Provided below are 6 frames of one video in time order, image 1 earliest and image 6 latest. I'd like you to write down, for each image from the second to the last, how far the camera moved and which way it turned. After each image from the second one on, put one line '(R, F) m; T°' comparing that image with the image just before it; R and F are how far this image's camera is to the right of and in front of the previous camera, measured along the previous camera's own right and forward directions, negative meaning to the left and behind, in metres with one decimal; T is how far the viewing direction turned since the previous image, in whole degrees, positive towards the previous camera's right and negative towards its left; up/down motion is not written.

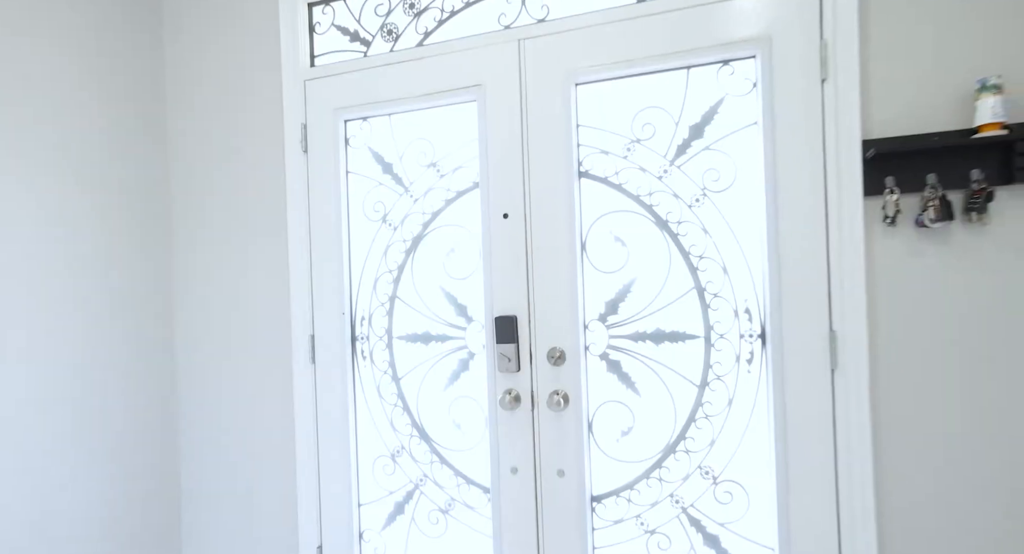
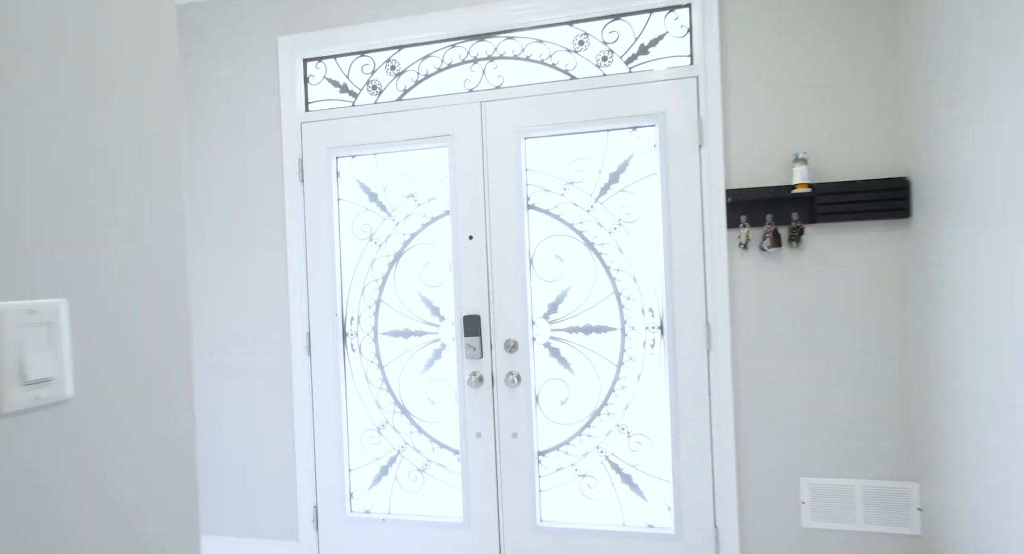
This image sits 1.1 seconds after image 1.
(-0.1, -0.5) m; +7°
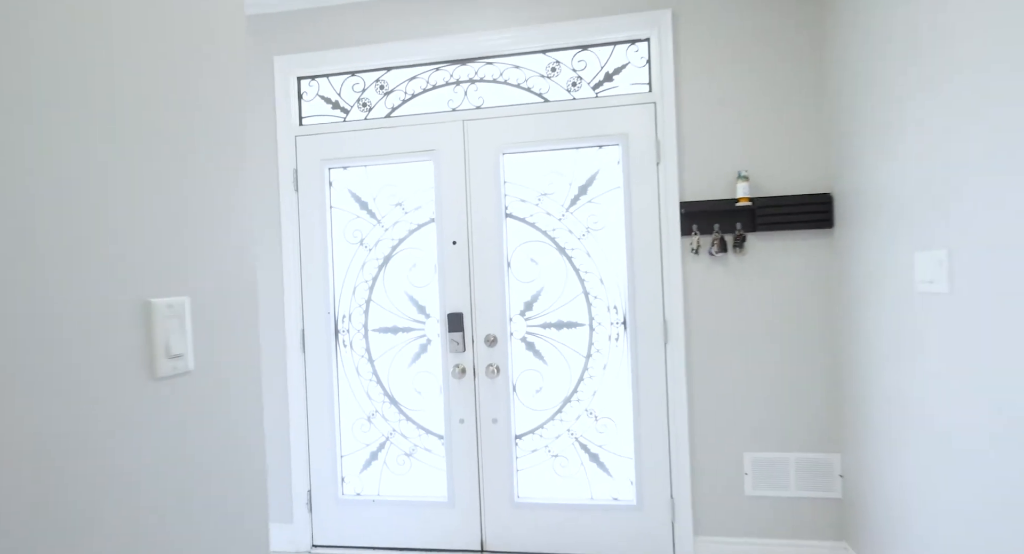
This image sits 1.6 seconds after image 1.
(-0.1, -0.2) m; +3°
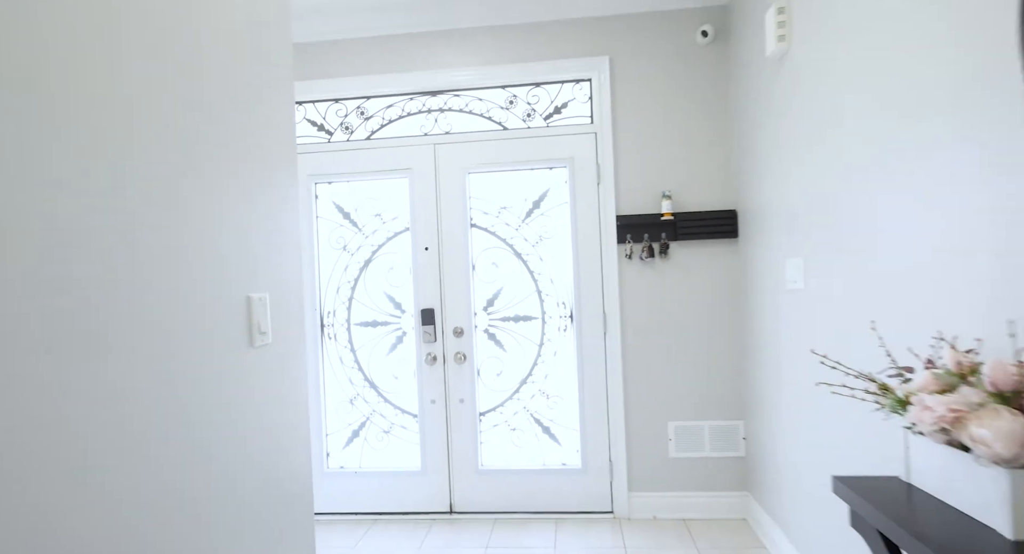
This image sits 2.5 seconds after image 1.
(0.0, -0.4) m; +5°
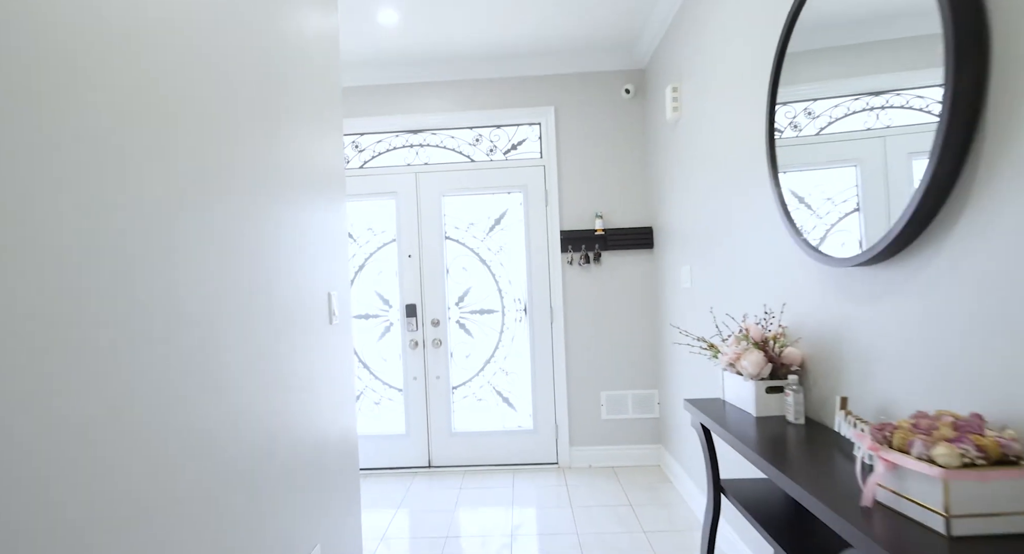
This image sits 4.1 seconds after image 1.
(-0.1, -0.7) m; +5°
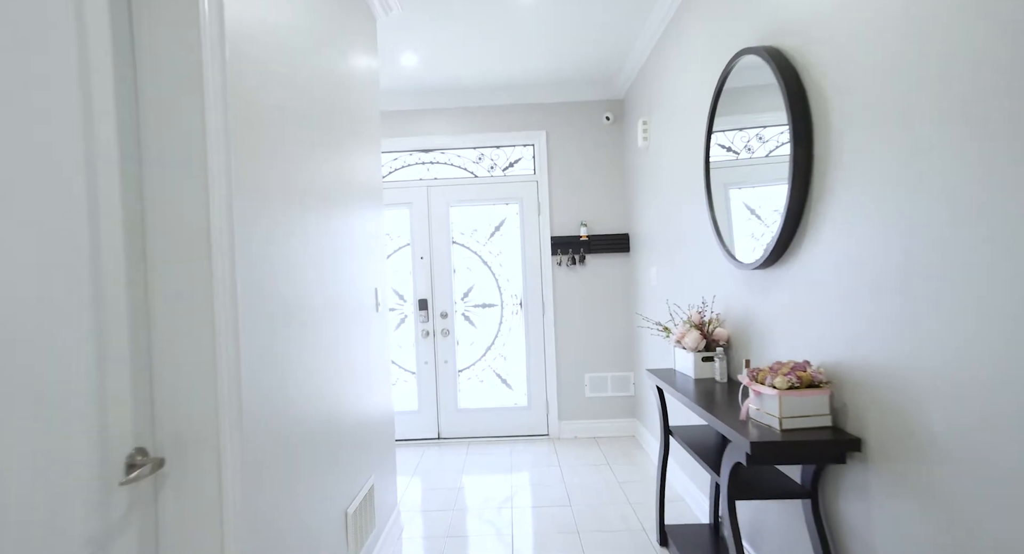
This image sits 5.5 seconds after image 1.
(-0.1, -0.6) m; +1°
